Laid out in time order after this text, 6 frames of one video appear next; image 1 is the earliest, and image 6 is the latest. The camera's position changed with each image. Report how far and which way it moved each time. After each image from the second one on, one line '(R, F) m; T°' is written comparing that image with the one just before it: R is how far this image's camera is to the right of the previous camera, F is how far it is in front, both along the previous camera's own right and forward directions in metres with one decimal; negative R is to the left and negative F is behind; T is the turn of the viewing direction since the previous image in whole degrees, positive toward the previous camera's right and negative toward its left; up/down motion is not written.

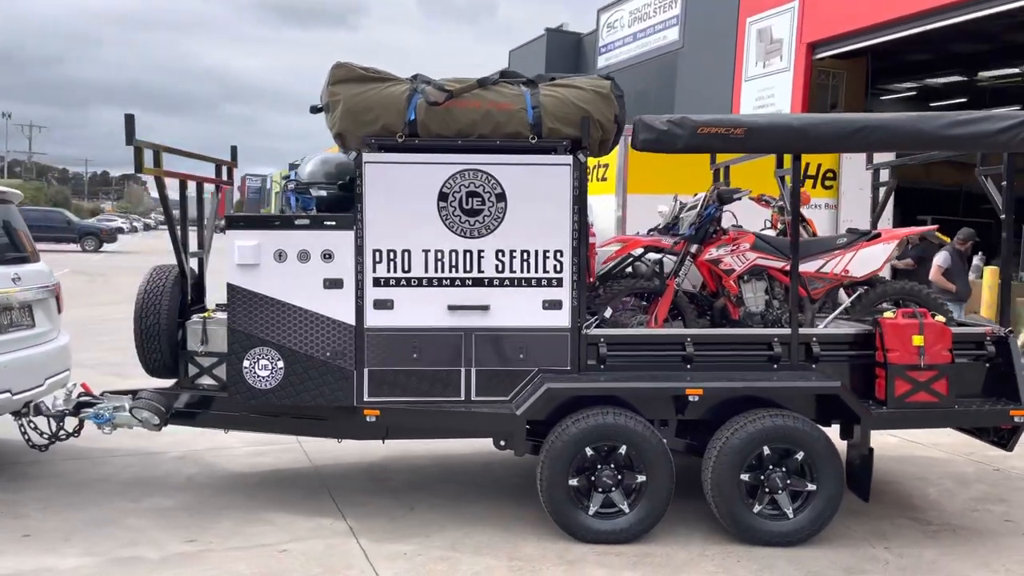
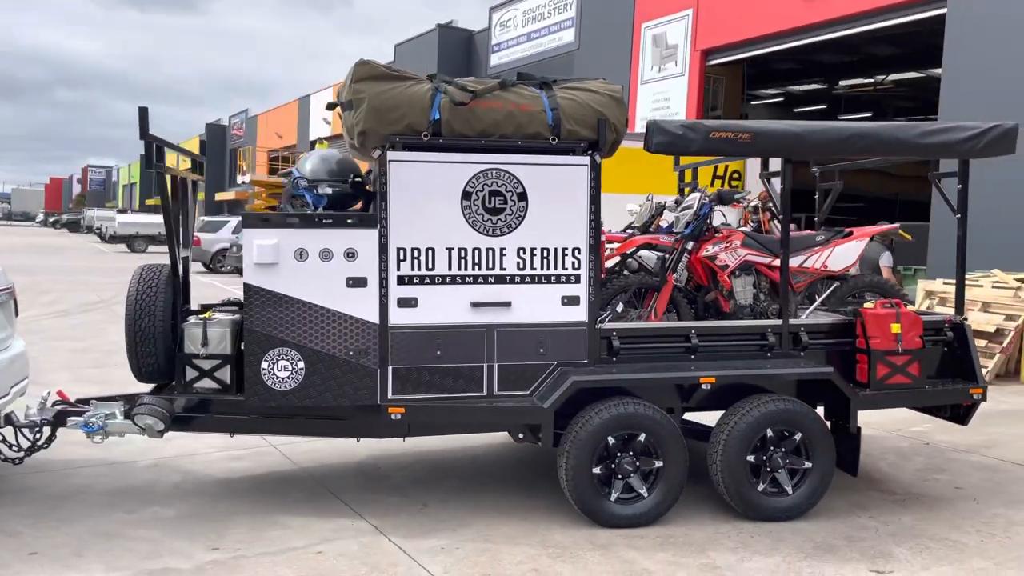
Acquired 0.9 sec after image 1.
(-0.9, -0.1) m; +9°
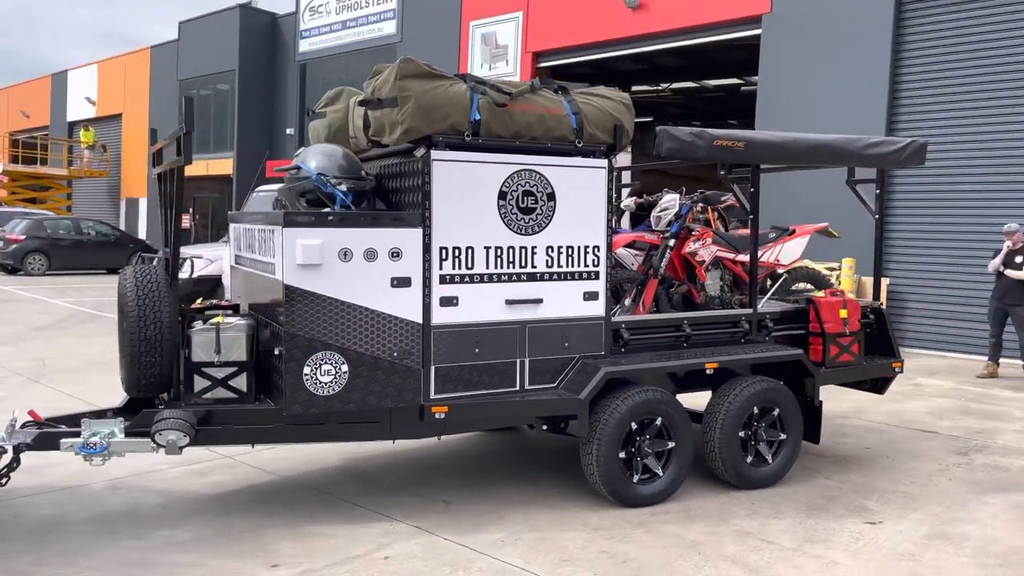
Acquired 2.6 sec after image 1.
(-1.5, +0.1) m; +16°
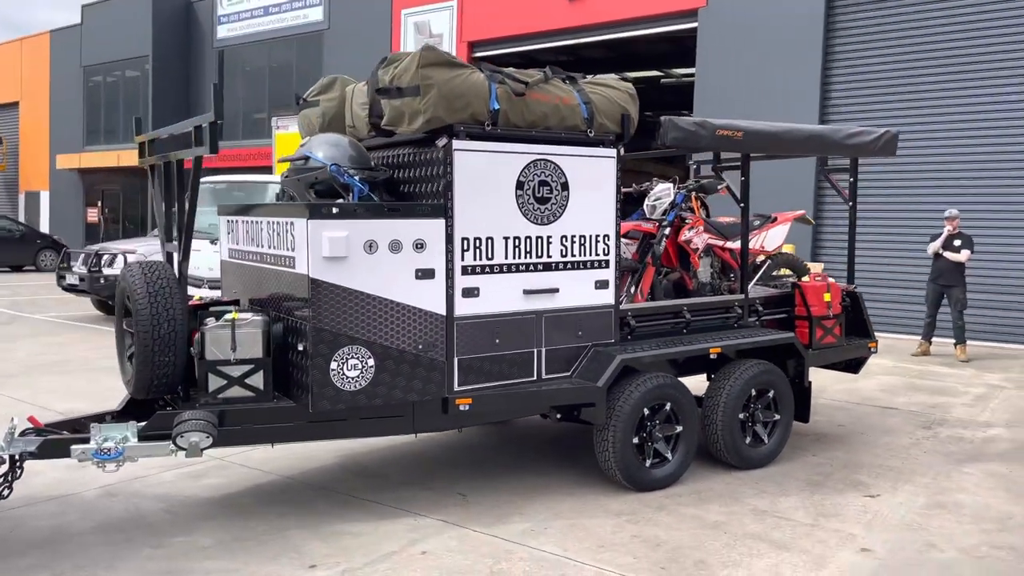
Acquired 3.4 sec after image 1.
(-0.6, 0.0) m; +6°
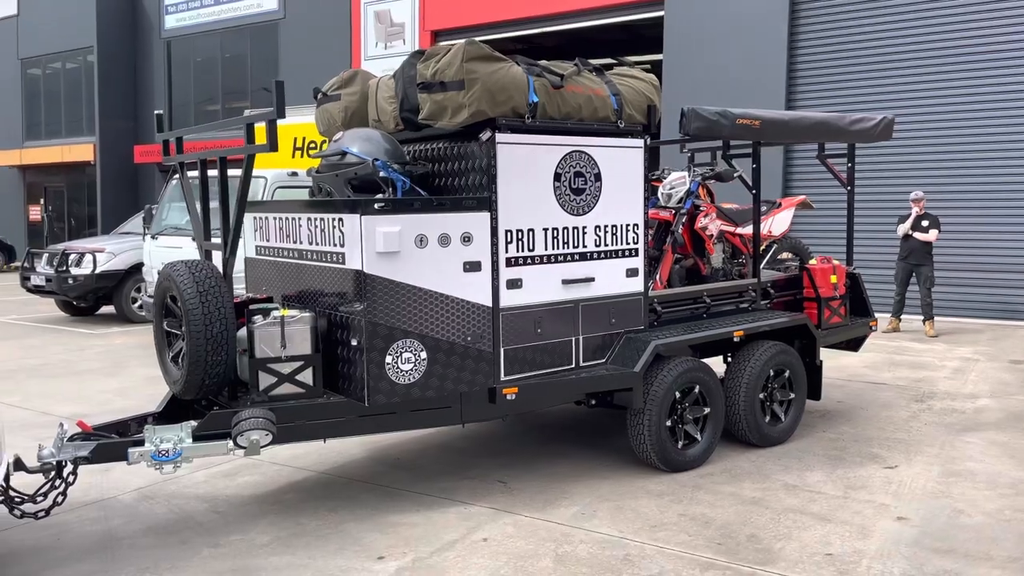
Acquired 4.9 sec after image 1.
(-0.6, -0.1) m; +4°
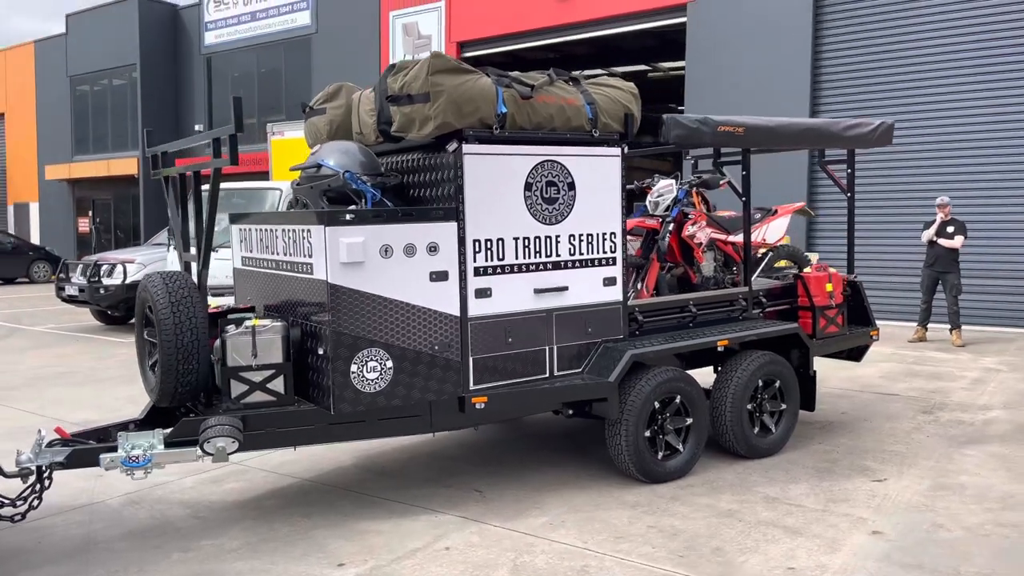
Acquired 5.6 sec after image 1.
(+0.4, 0.0) m; -3°
